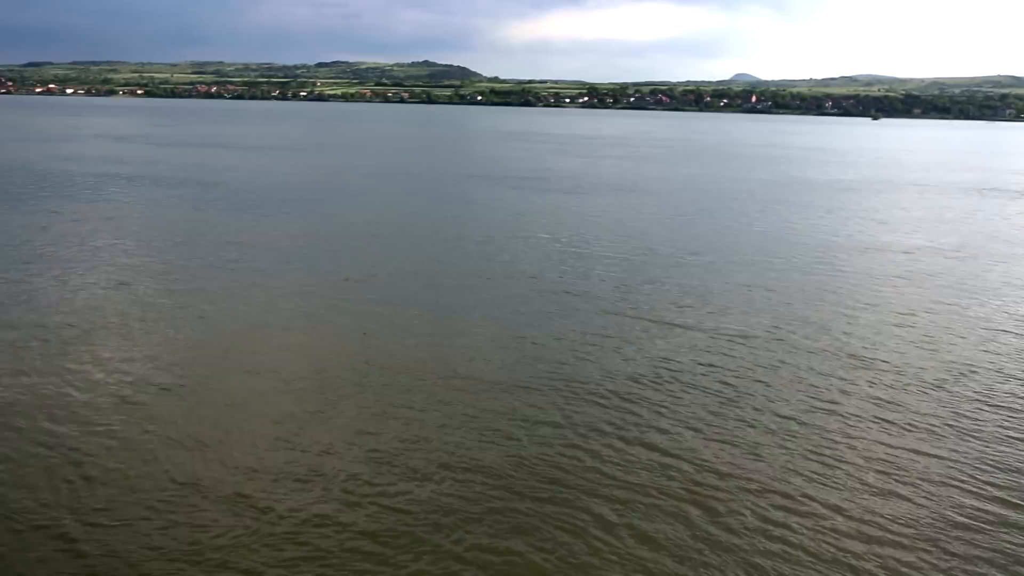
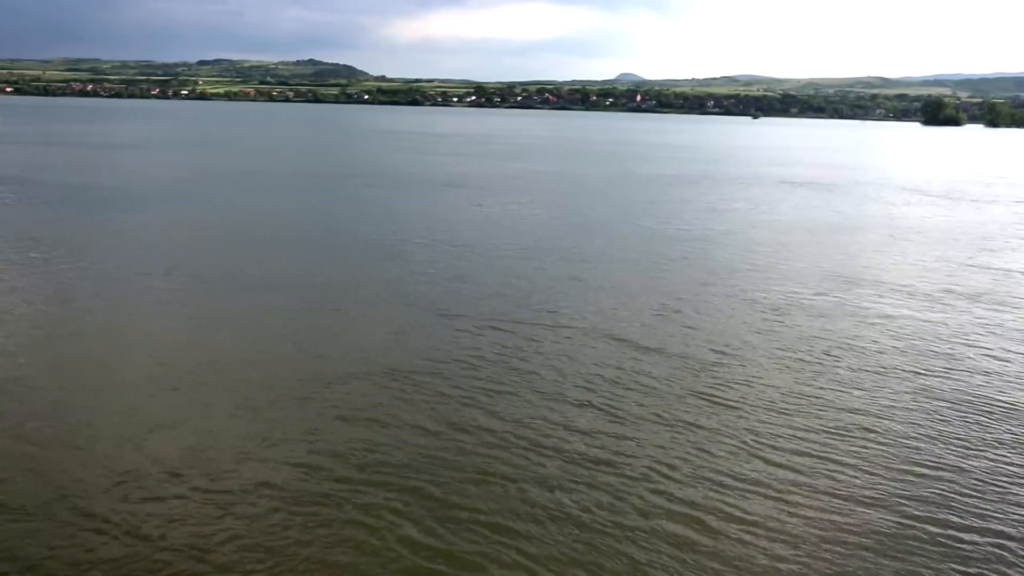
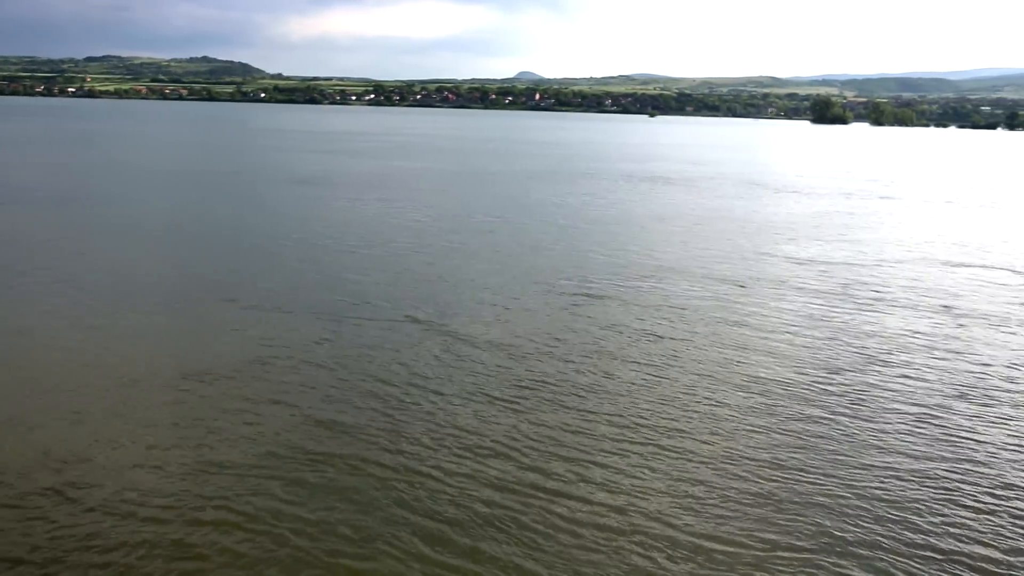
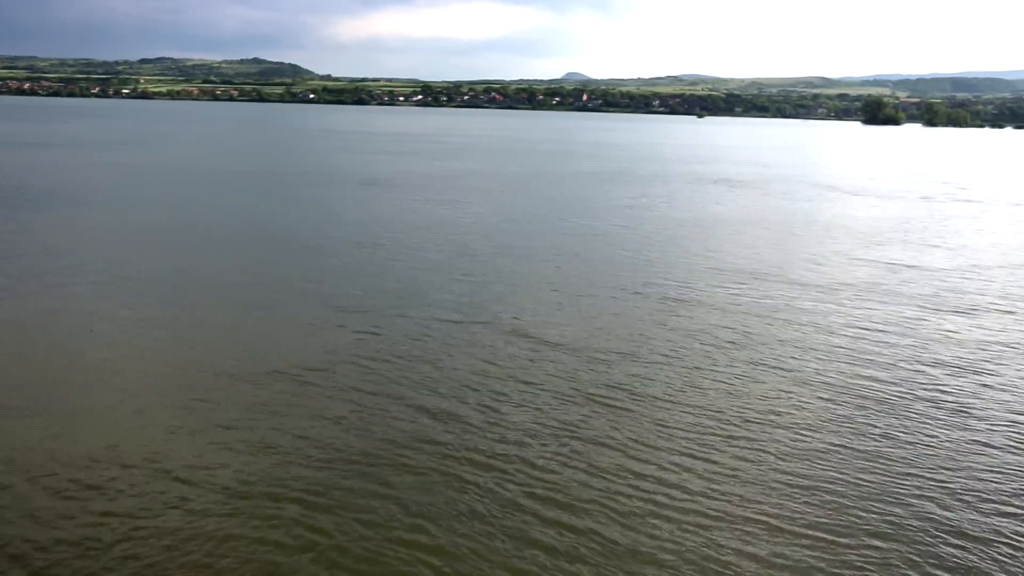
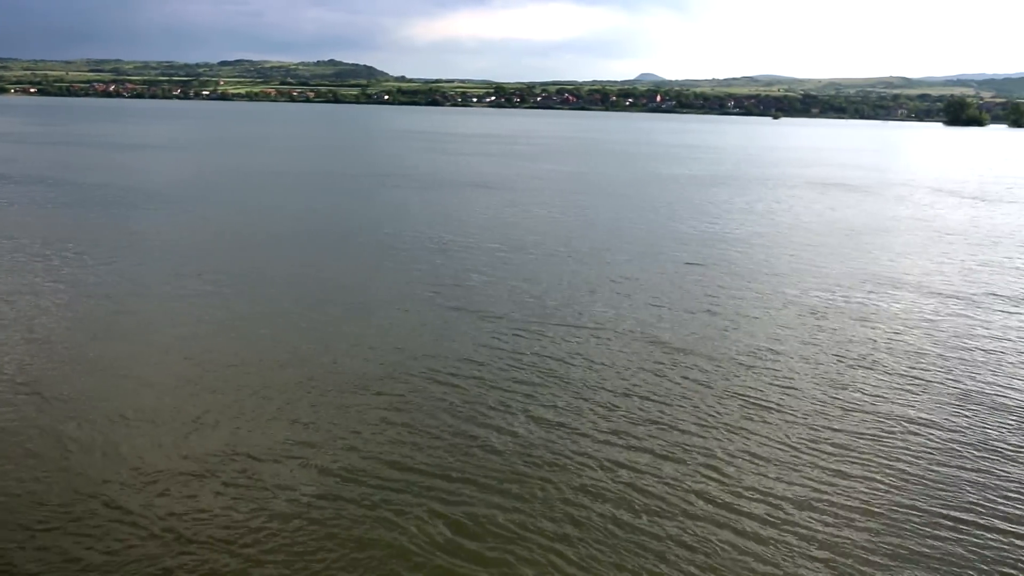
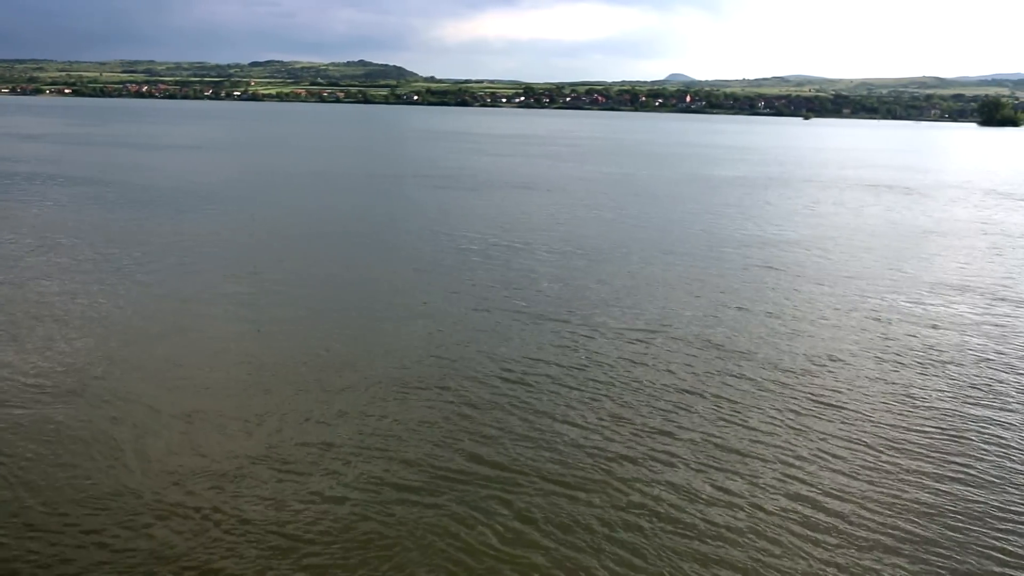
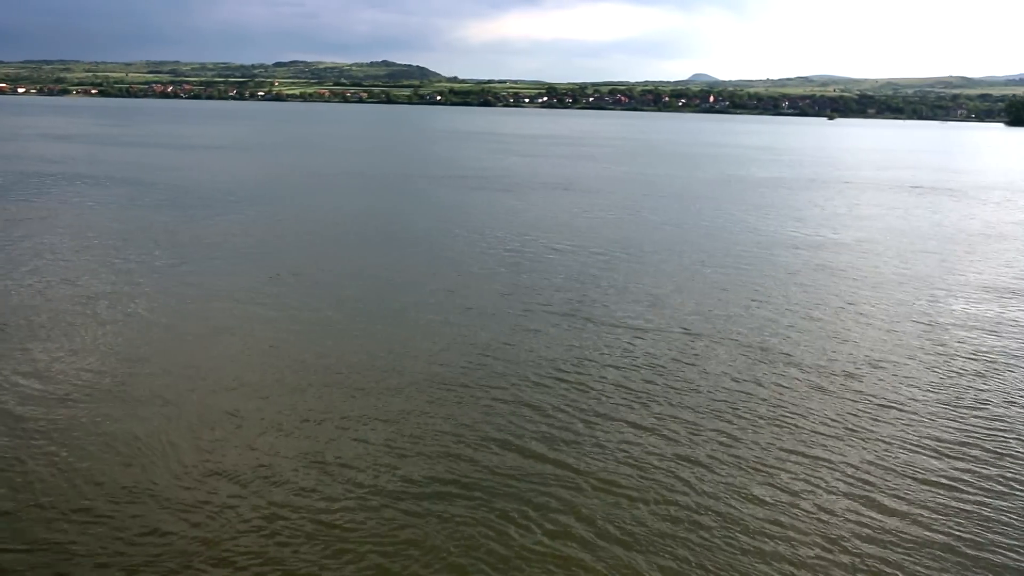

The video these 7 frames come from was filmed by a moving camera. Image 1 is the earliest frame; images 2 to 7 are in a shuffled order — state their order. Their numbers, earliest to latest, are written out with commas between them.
7, 6, 5, 2, 4, 3
